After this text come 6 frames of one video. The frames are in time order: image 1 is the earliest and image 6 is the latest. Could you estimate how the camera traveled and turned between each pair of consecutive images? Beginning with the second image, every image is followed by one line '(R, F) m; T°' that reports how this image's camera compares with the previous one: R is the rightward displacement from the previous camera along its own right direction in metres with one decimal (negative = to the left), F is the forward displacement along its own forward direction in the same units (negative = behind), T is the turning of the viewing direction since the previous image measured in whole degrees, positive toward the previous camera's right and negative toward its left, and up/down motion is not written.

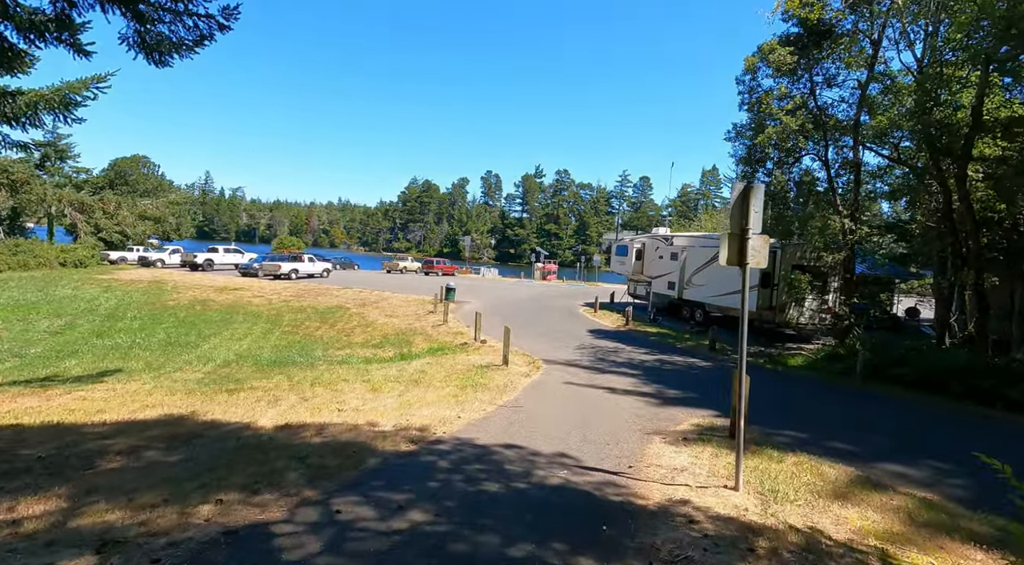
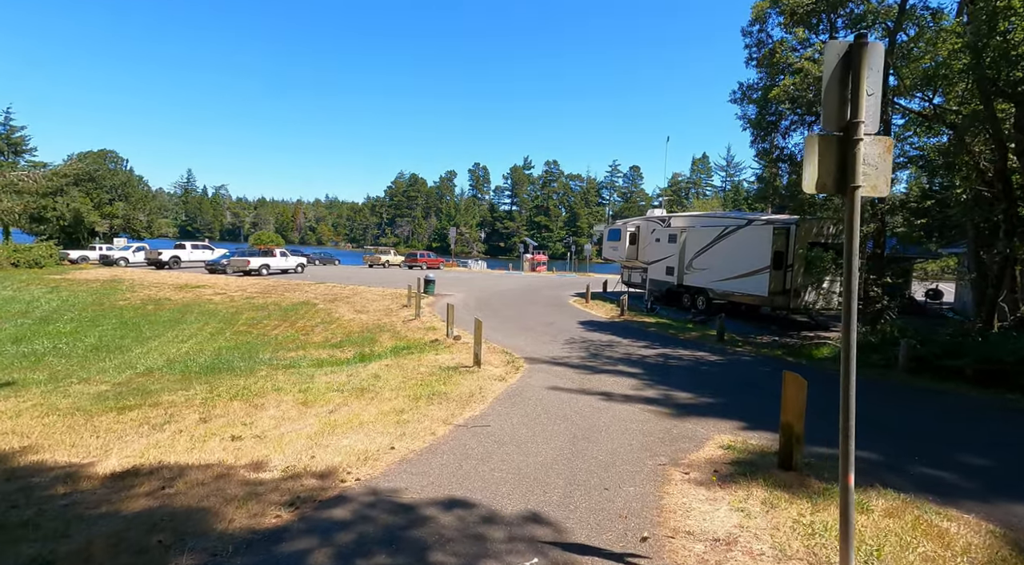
(+0.3, +2.2) m; +1°
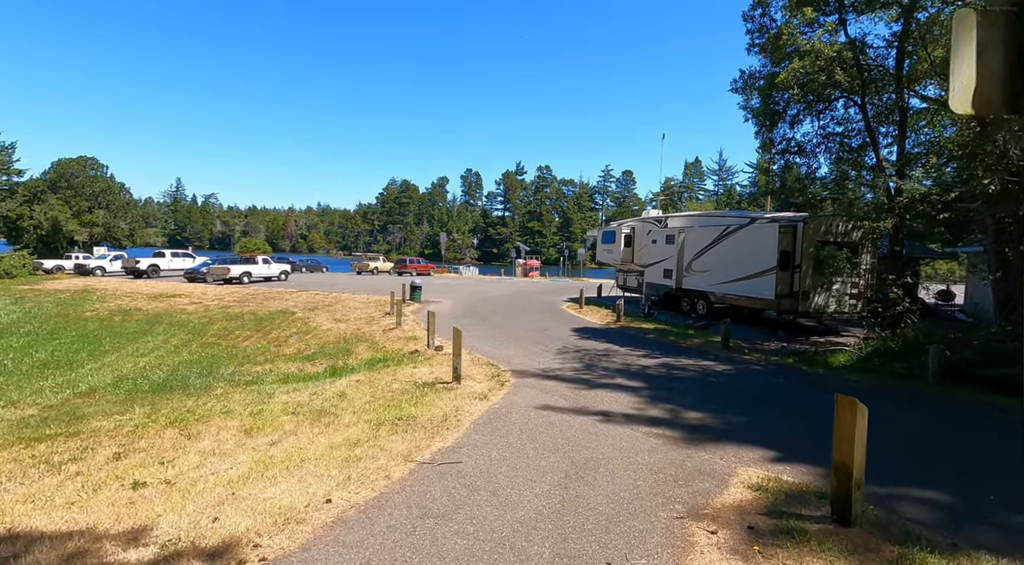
(+0.2, +1.2) m; +1°
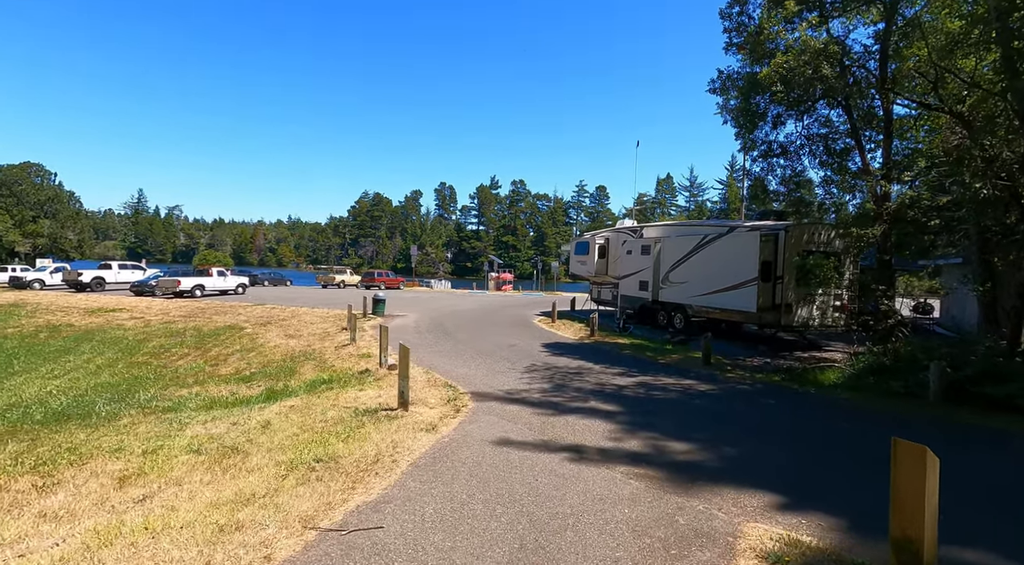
(+0.2, +1.2) m; +3°
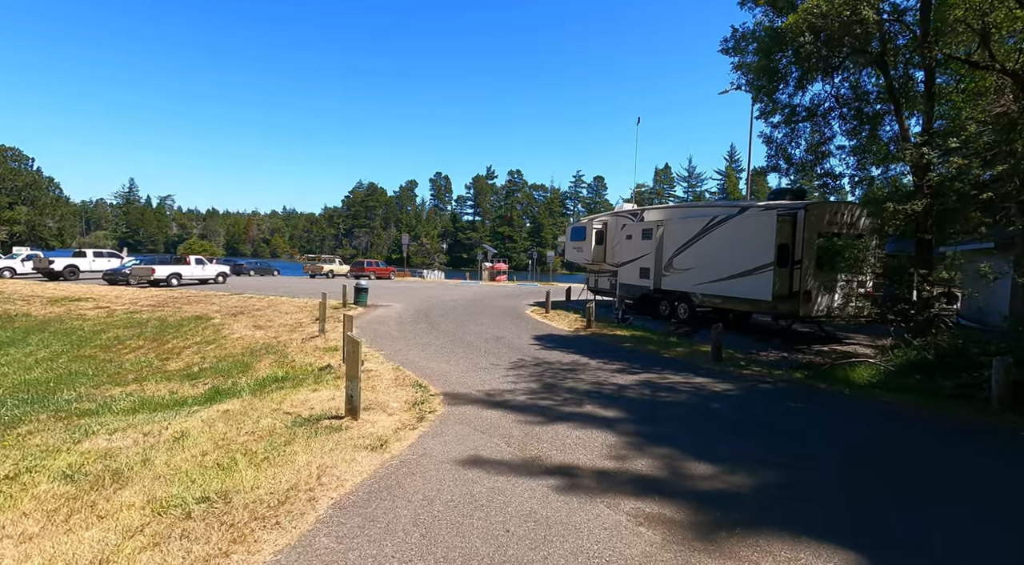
(+0.2, +1.5) m; 0°
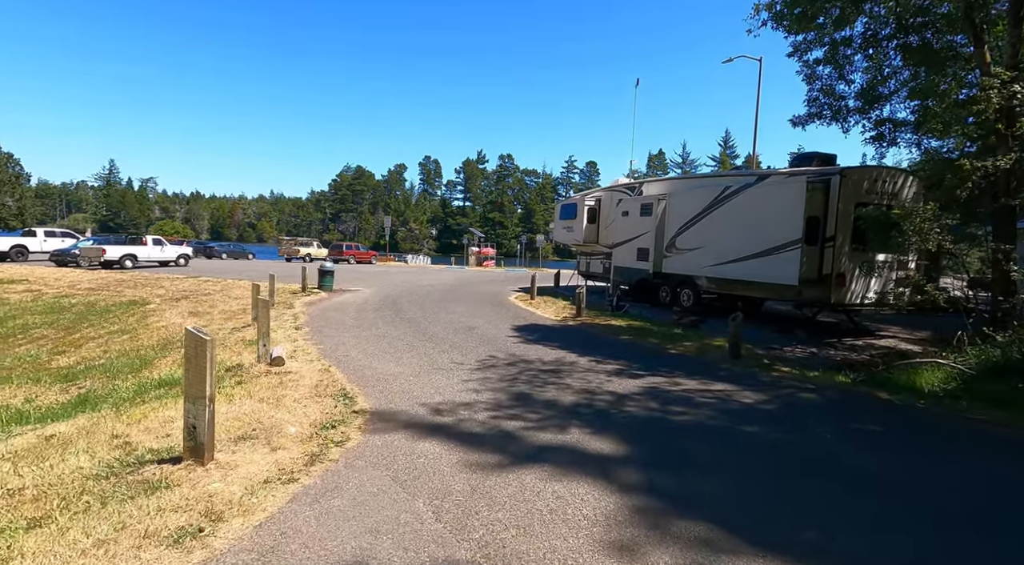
(+0.3, +2.2) m; +1°
